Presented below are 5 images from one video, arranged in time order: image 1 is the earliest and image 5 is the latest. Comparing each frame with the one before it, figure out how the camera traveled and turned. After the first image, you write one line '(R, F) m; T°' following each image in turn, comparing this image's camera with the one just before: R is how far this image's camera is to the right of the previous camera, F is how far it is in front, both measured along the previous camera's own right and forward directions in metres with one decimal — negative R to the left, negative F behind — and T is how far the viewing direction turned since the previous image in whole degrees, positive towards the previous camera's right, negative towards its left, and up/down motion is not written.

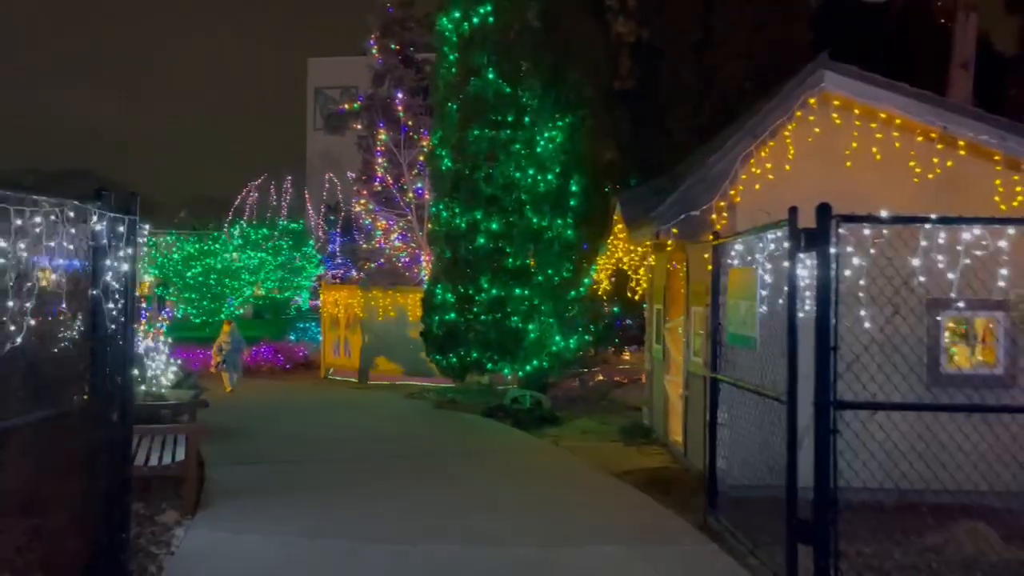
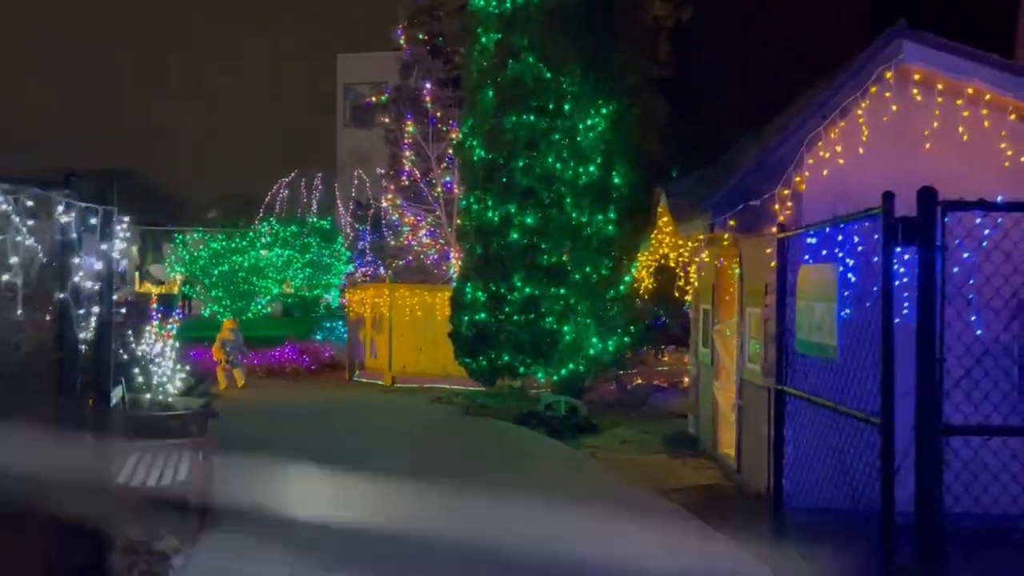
(-0.1, +0.9) m; -2°
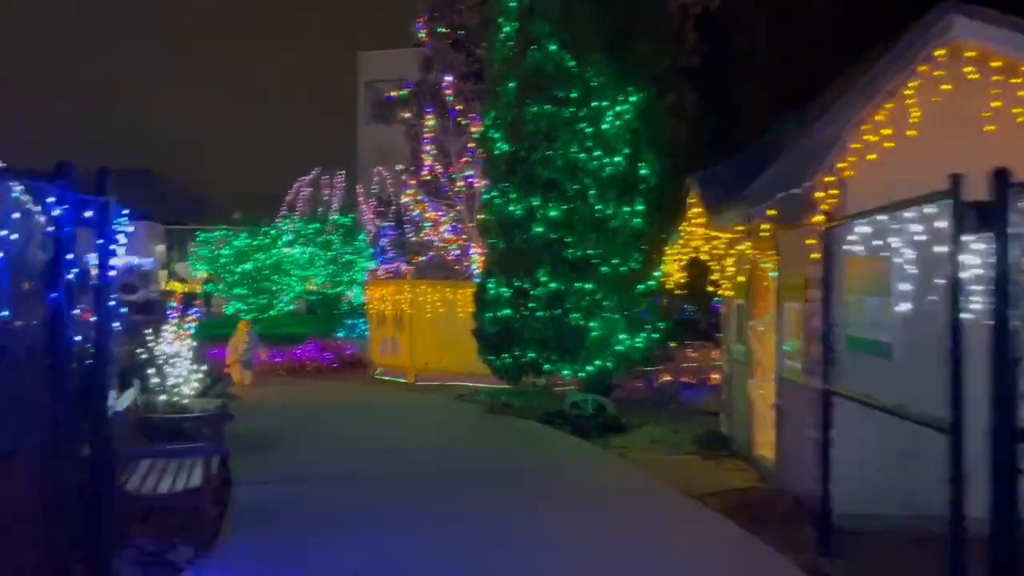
(0.0, +0.4) m; -2°
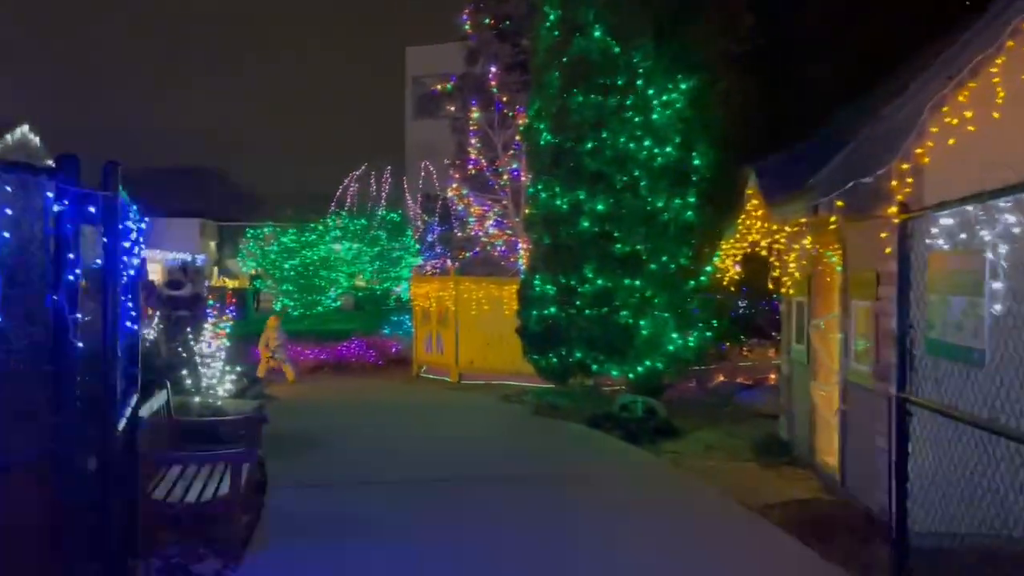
(0.0, +0.5) m; -3°
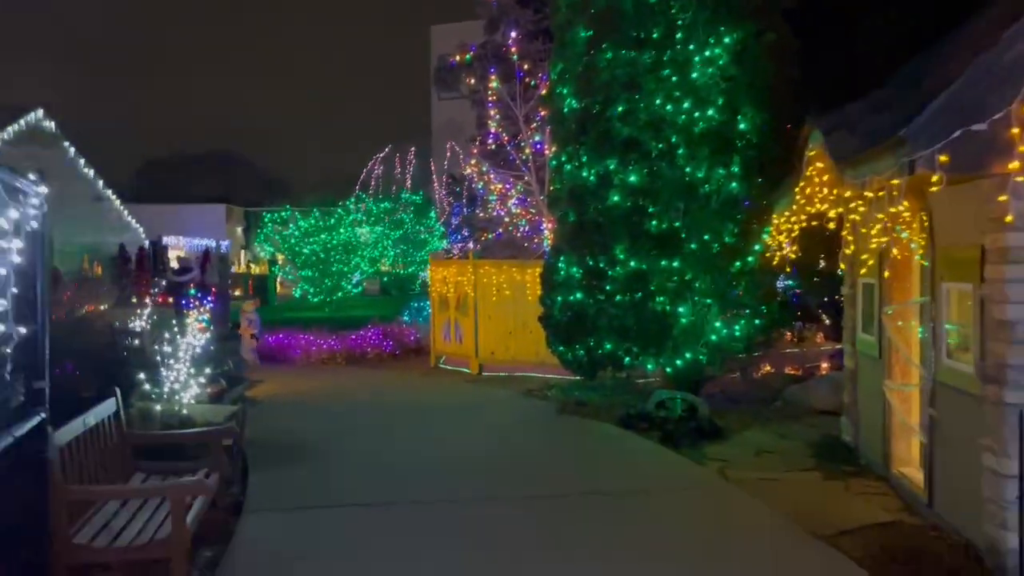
(+0.1, +1.4) m; -2°
